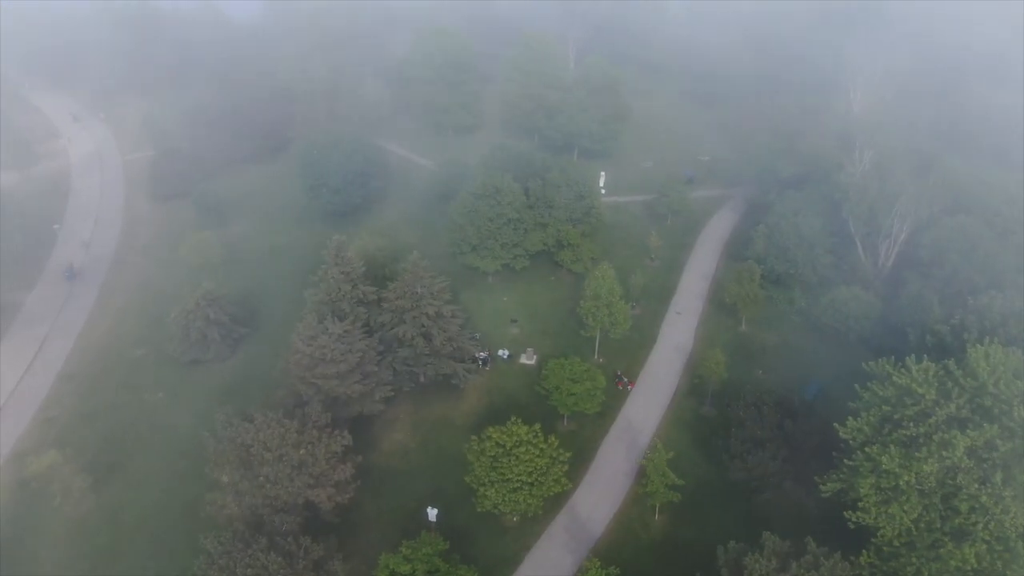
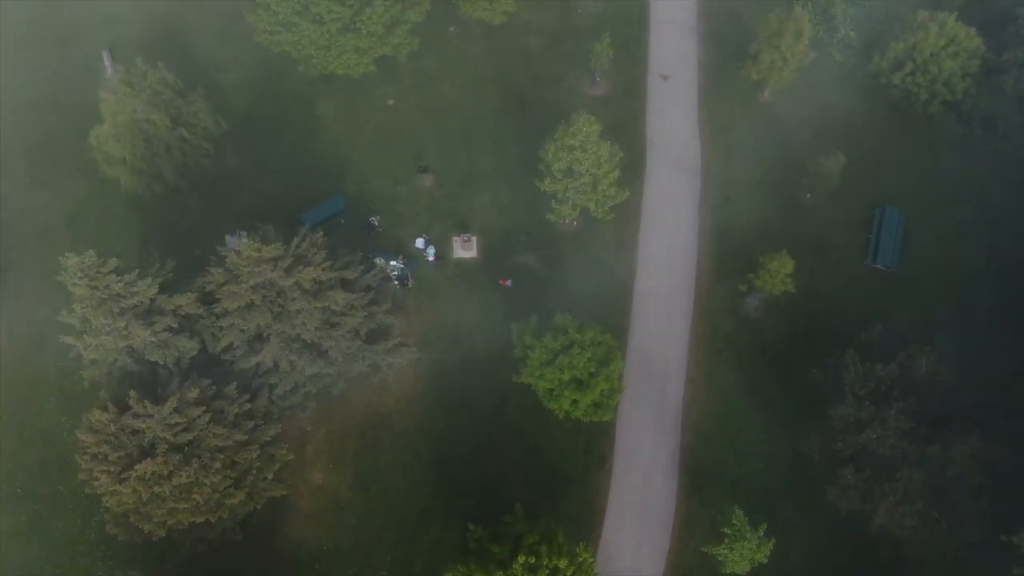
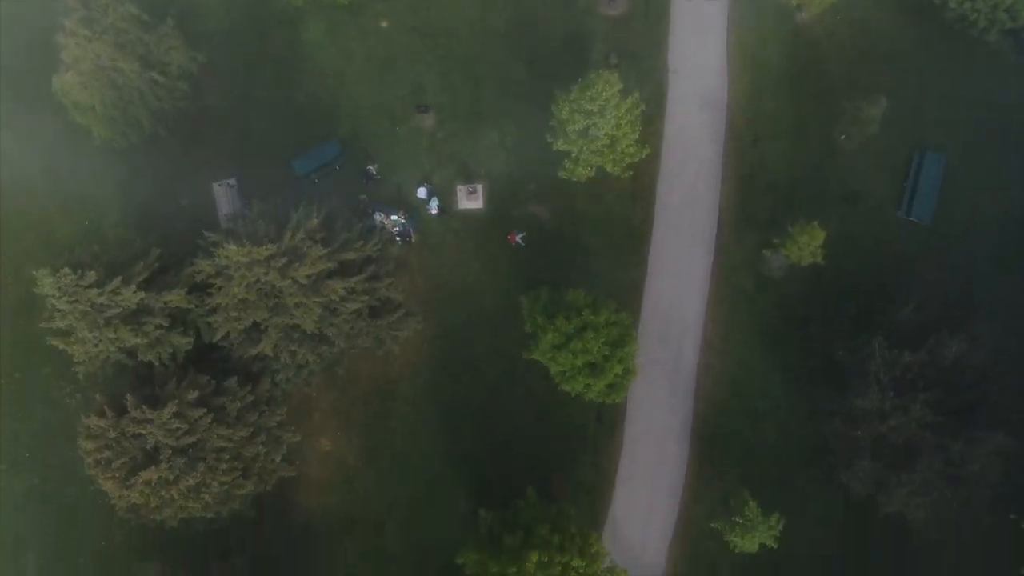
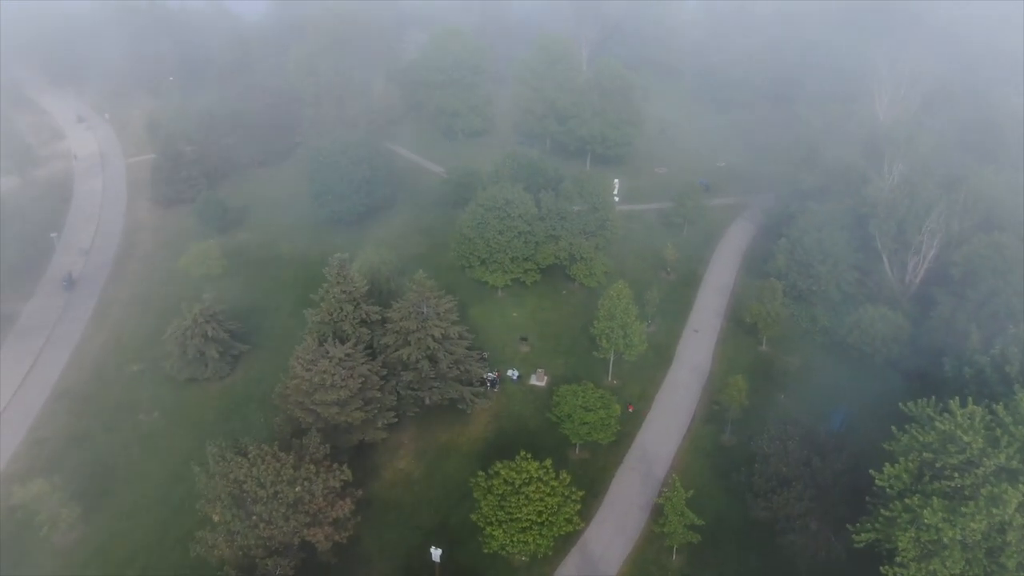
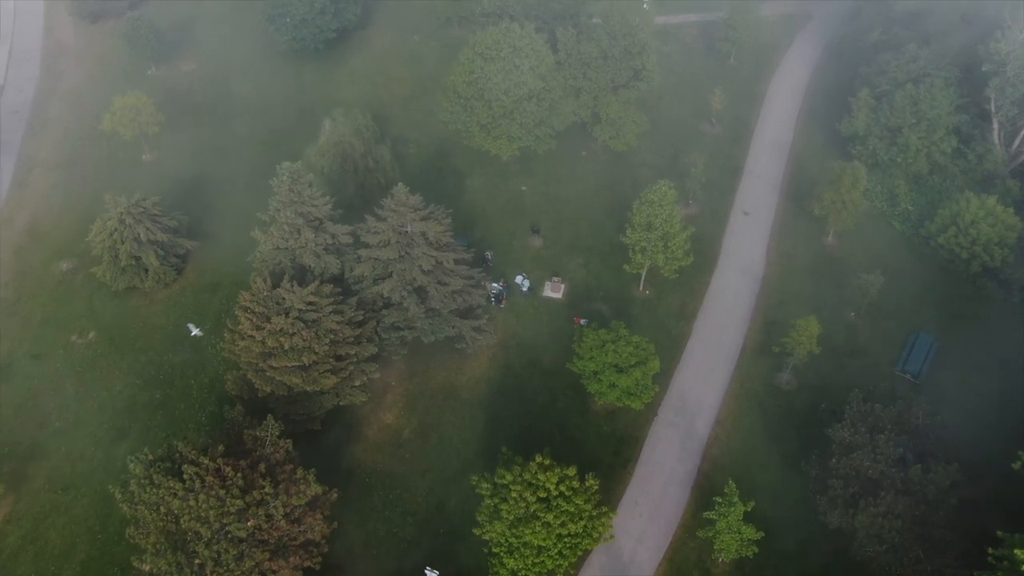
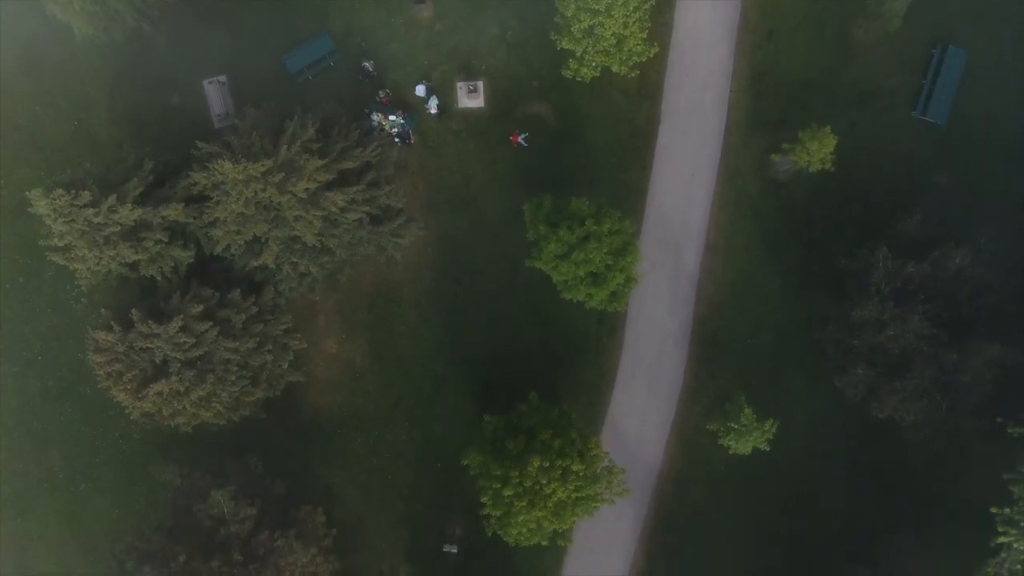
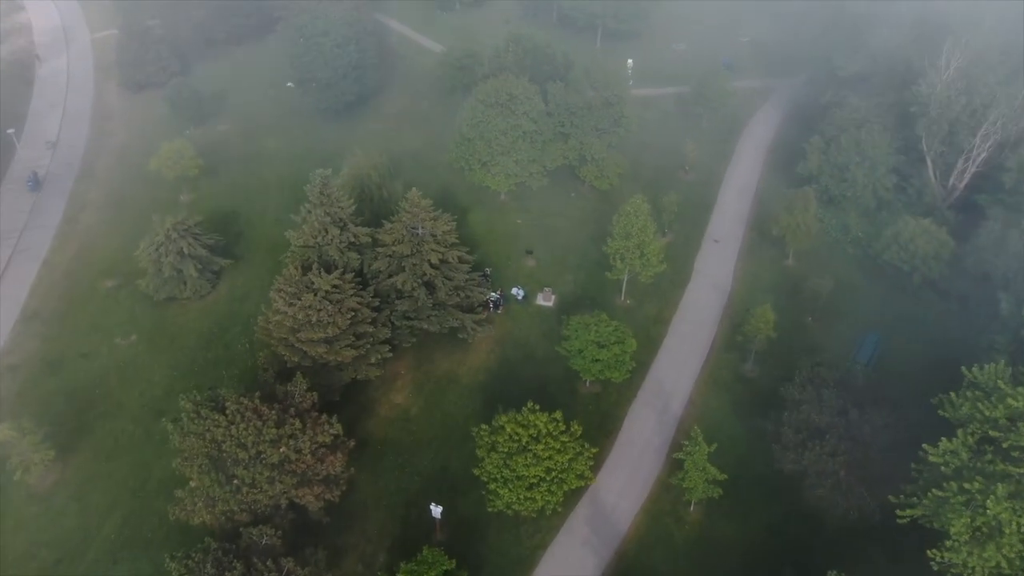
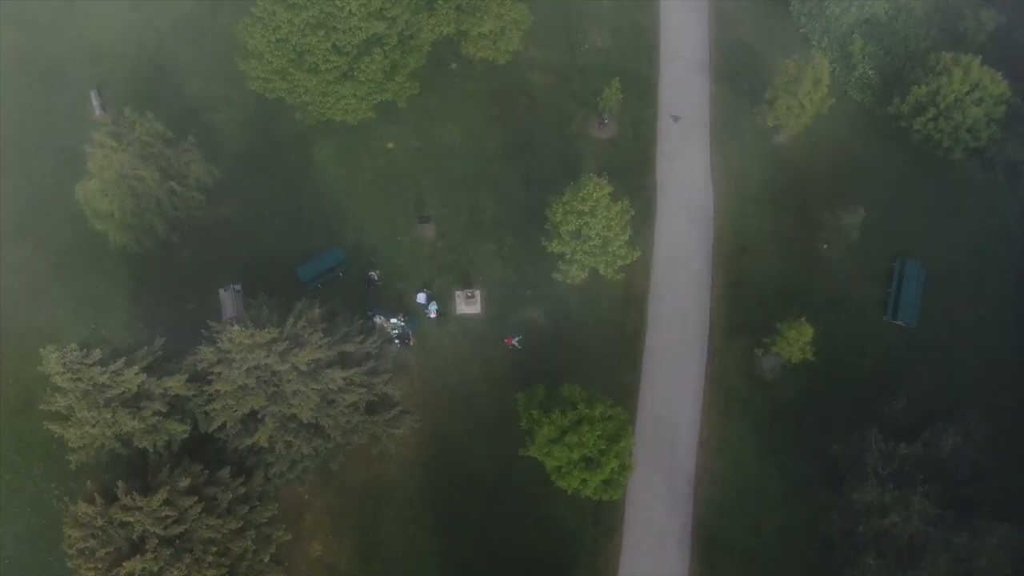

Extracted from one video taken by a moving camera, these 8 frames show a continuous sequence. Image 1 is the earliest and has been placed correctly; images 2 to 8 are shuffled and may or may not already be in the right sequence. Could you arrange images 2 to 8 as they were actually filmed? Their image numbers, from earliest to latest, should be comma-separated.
4, 7, 5, 2, 8, 3, 6
